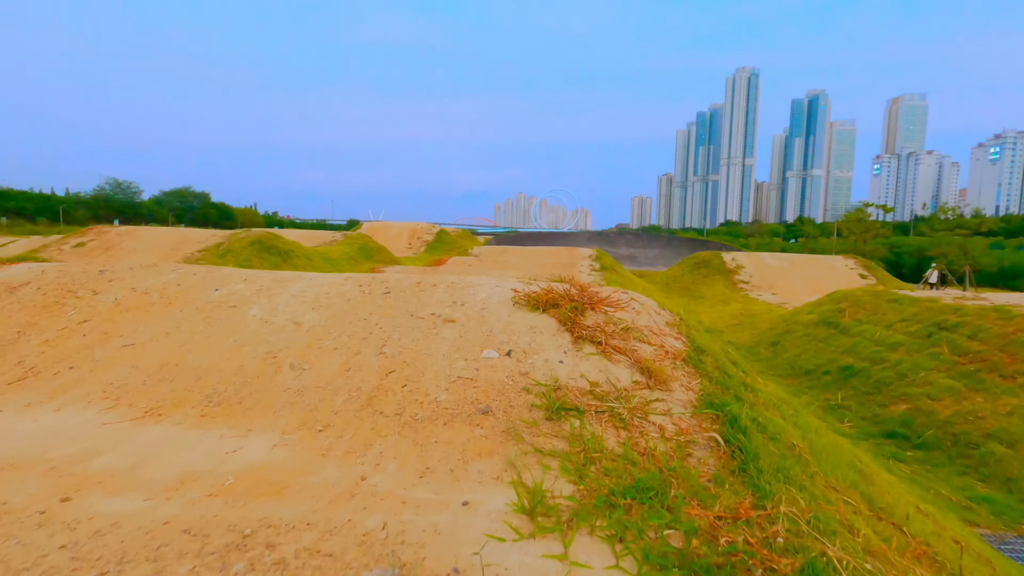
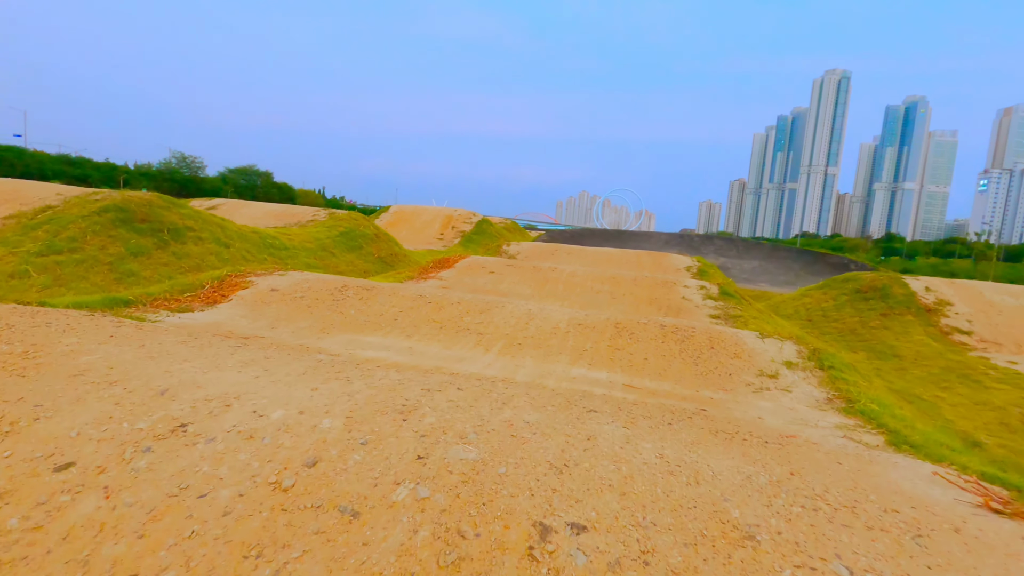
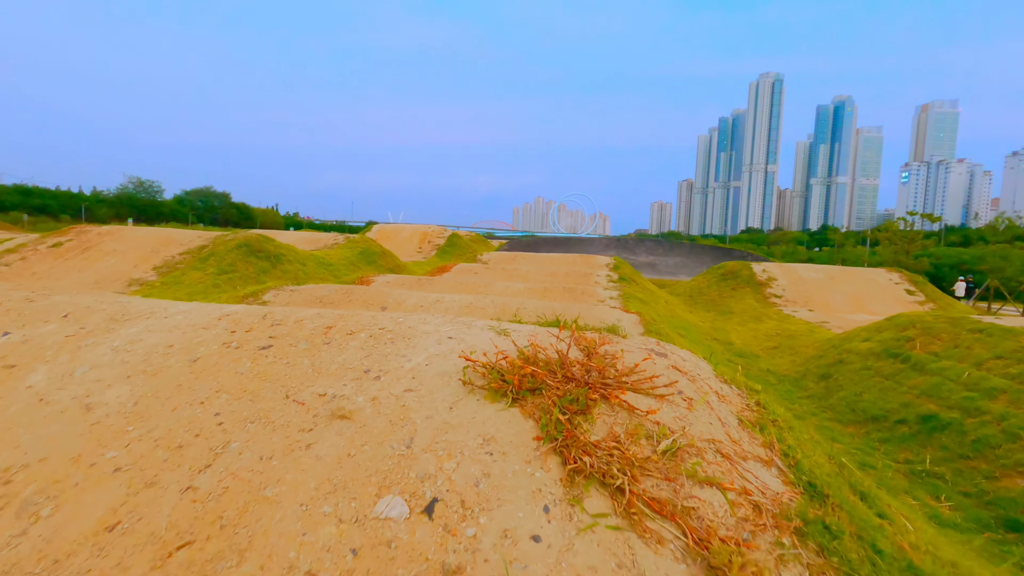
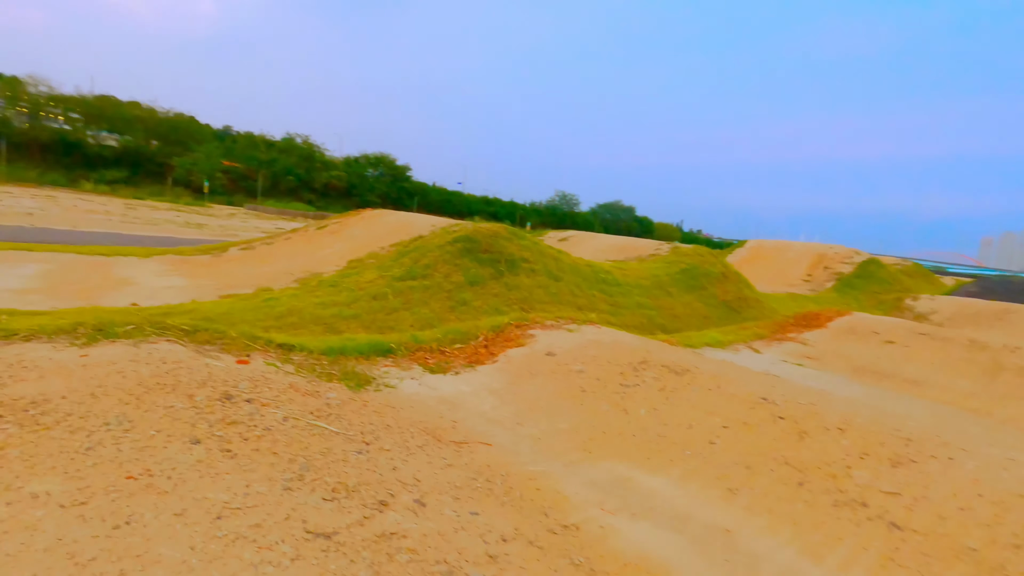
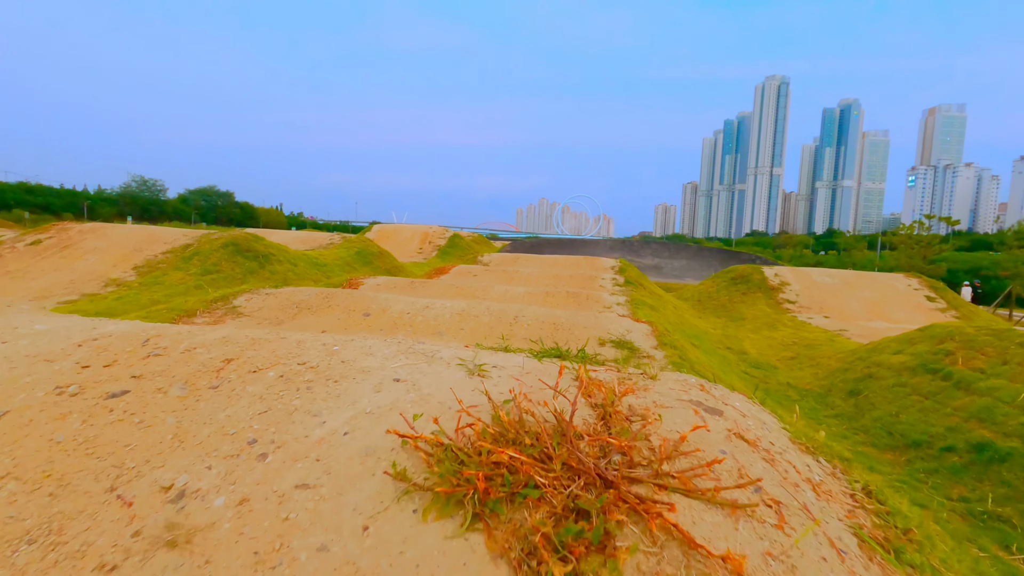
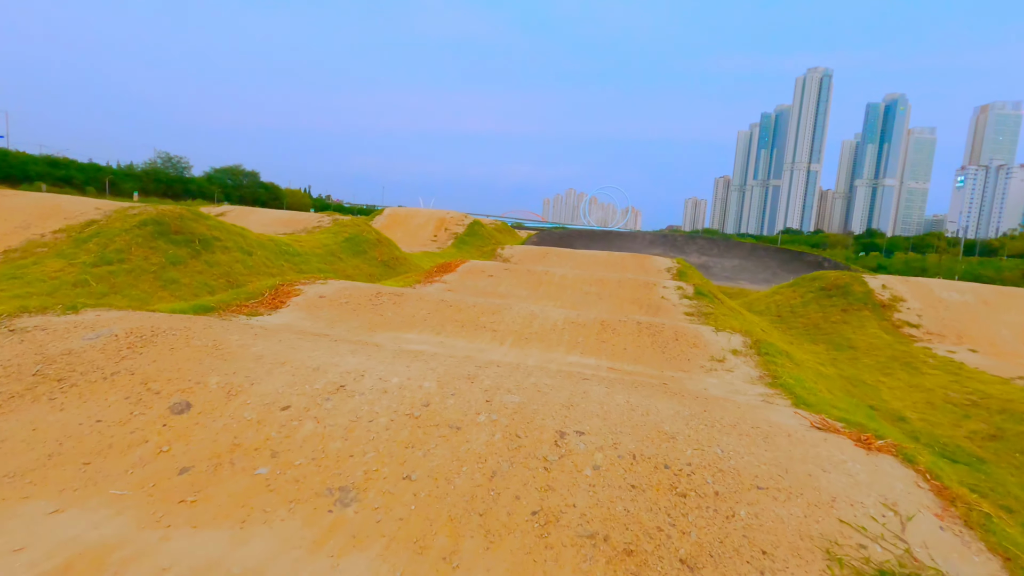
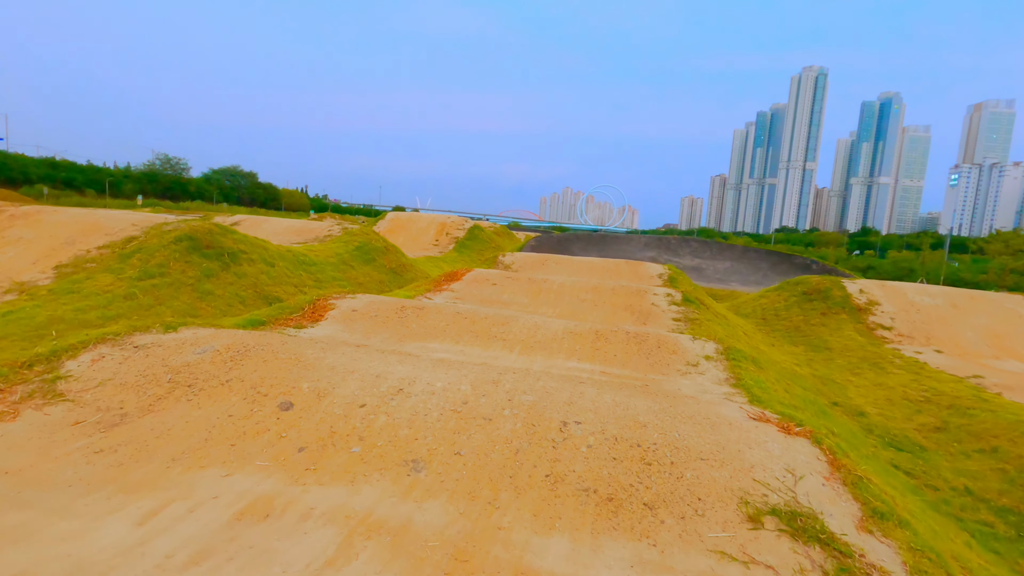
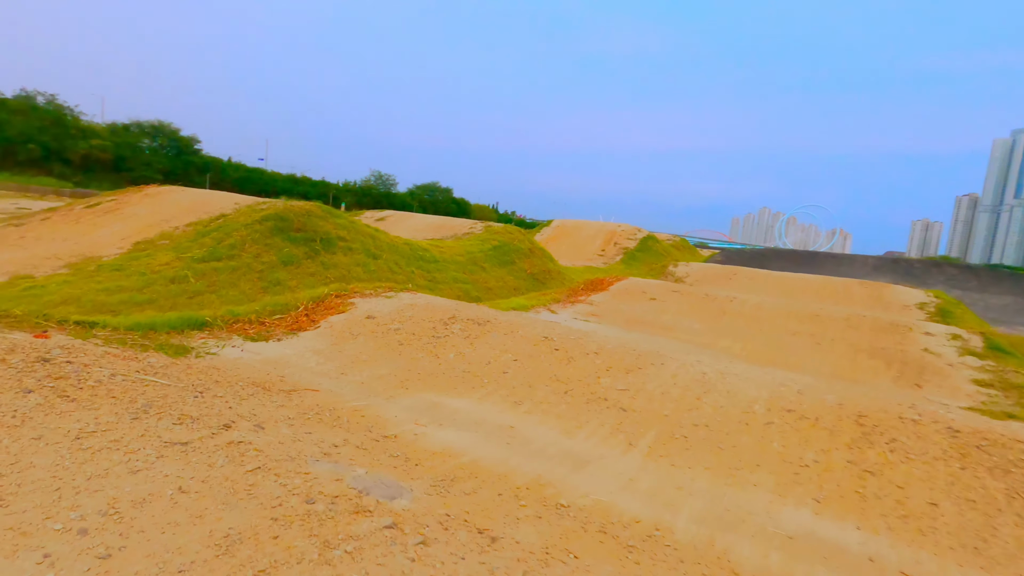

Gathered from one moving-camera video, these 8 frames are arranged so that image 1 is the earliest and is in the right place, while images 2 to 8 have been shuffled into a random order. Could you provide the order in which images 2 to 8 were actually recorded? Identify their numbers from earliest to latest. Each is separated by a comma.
3, 5, 7, 6, 2, 8, 4
